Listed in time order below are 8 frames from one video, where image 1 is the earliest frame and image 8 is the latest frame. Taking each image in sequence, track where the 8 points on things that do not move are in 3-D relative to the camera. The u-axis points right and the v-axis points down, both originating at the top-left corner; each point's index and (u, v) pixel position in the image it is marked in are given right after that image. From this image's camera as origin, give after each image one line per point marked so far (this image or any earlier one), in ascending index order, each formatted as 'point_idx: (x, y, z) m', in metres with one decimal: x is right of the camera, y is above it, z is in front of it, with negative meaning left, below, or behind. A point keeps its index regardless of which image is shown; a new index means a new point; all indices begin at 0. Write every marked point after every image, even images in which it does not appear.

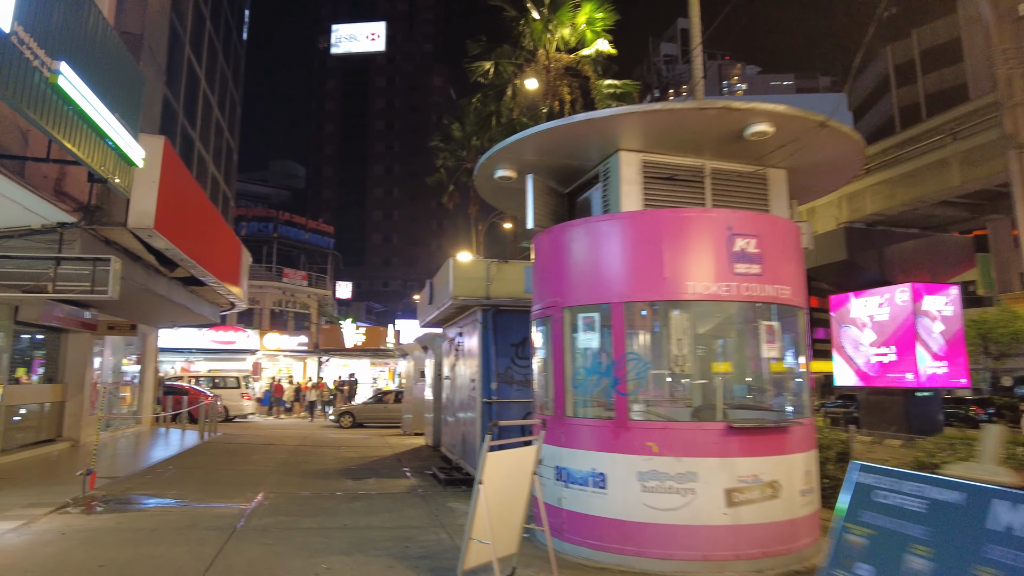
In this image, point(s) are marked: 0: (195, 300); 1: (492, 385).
0: (-7.0, -0.3, +14.7) m
1: (-0.3, -1.5, +9.8) m
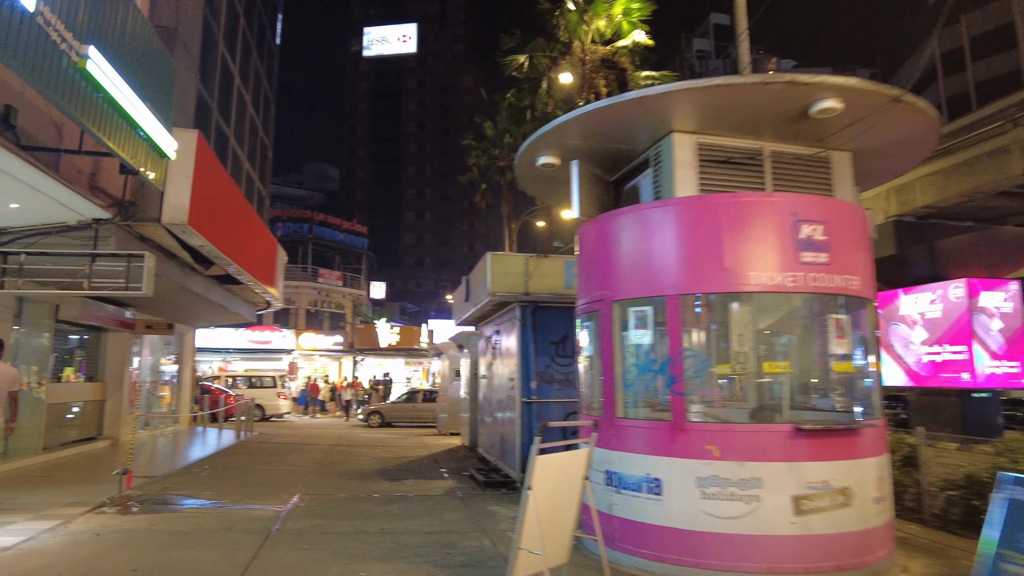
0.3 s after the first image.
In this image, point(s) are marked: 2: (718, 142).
0: (-6.2, -0.2, +14.7) m
1: (+0.3, -1.4, +9.5) m
2: (+1.9, +1.3, +5.9) m
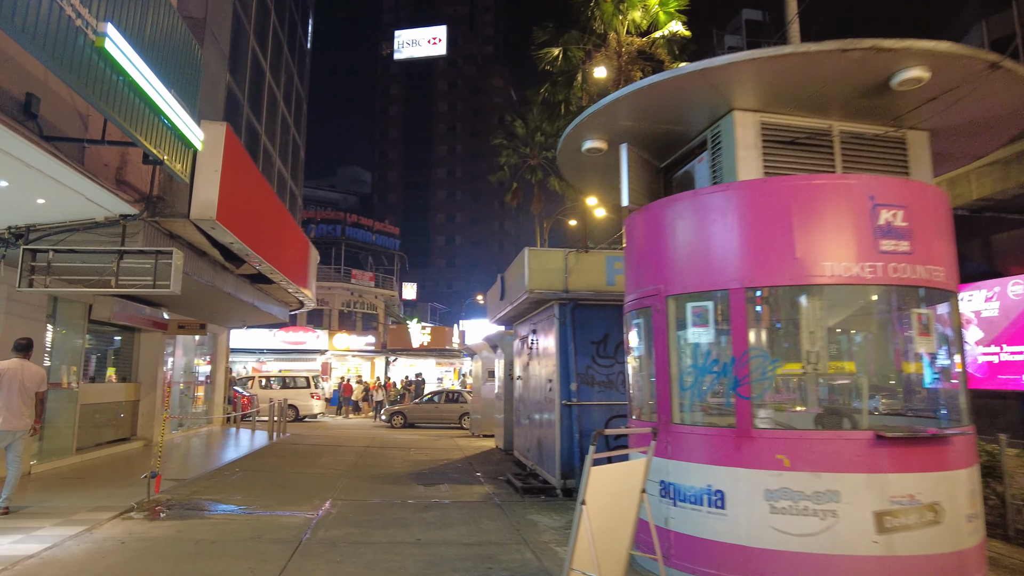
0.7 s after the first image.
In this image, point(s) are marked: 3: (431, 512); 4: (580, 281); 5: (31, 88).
0: (-5.4, -0.2, +14.5) m
1: (+0.8, -1.3, +9.0) m
2: (+2.2, +1.4, +5.4) m
3: (-0.9, -2.6, +7.5) m
4: (+1.0, +0.1, +9.0) m
5: (-4.0, +1.7, +5.5) m
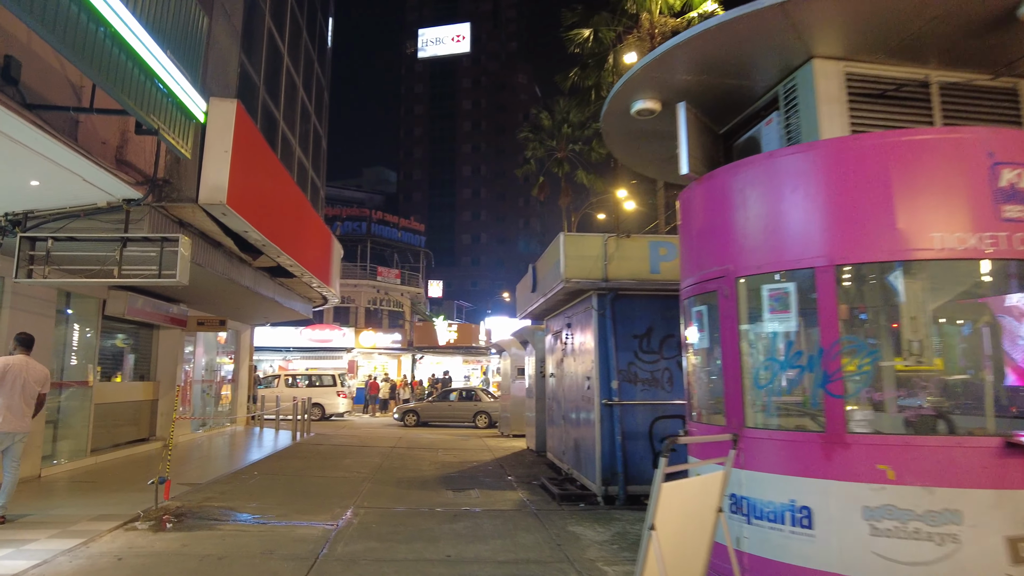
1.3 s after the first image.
0: (-4.8, -0.1, +14.0) m
1: (+1.3, -1.2, +8.3) m
2: (+2.5, +1.5, +4.5) m
3: (-0.5, -2.4, +6.8) m
4: (+1.4, +0.2, +8.2) m
5: (-3.7, +1.8, +4.9) m
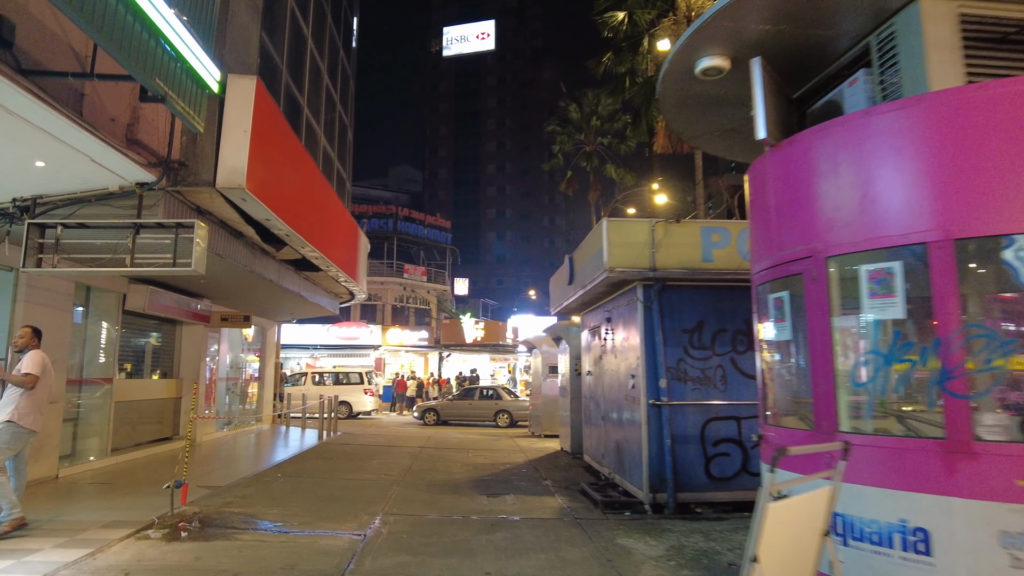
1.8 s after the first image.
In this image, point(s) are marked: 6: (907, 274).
0: (-4.1, 0.0, +13.6) m
1: (+1.7, -1.1, +7.6) m
2: (+2.8, +1.6, +3.8) m
3: (-0.1, -2.3, +6.3) m
4: (+1.8, +0.4, +7.5) m
5: (-3.4, +1.8, +4.5) m
6: (+2.1, +0.1, +3.6) m
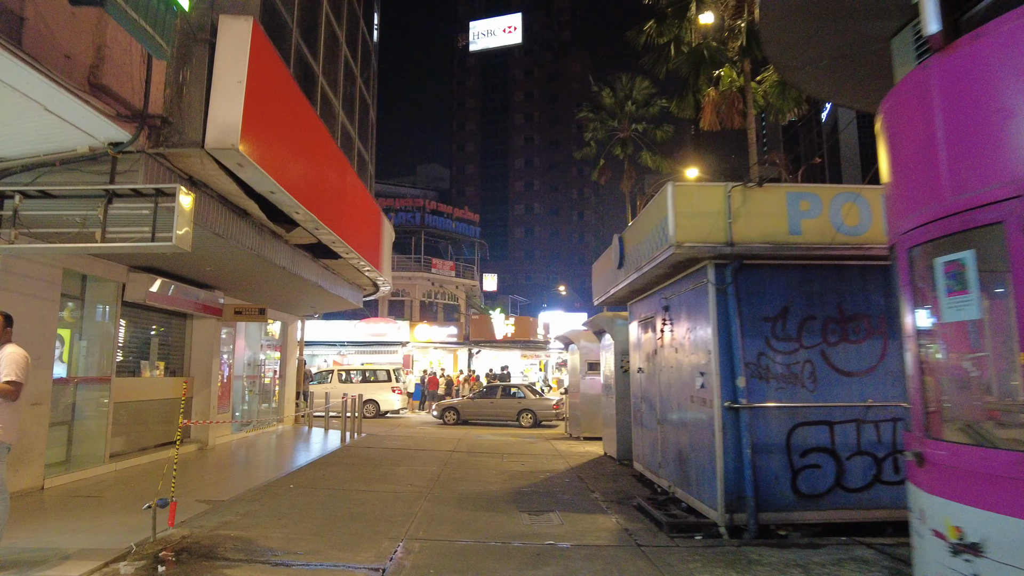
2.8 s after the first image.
0: (-3.4, +0.2, +12.5) m
1: (+2.2, -0.9, +6.3) m
2: (+3.1, +1.8, +2.5) m
3: (+0.3, -2.1, +5.1) m
4: (+2.3, +0.6, +6.2) m
5: (-3.1, +2.0, +3.4) m
6: (+2.4, +0.3, +2.3) m
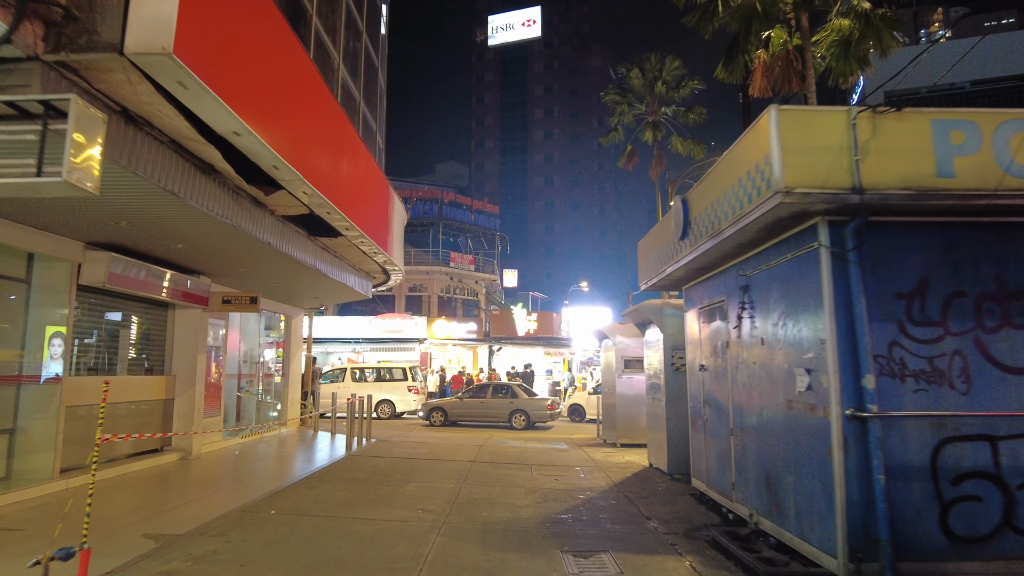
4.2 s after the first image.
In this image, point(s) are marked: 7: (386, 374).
0: (-3.0, +0.4, +10.9) m
1: (+2.5, -0.6, +4.6) m
2: (+3.2, +2.0, +0.7) m
3: (+0.5, -1.9, +3.4) m
4: (+2.6, +0.8, +4.5) m
5: (-2.9, +2.2, +1.8) m
6: (+2.6, +0.5, +0.5) m
7: (-3.9, -2.6, +20.0) m
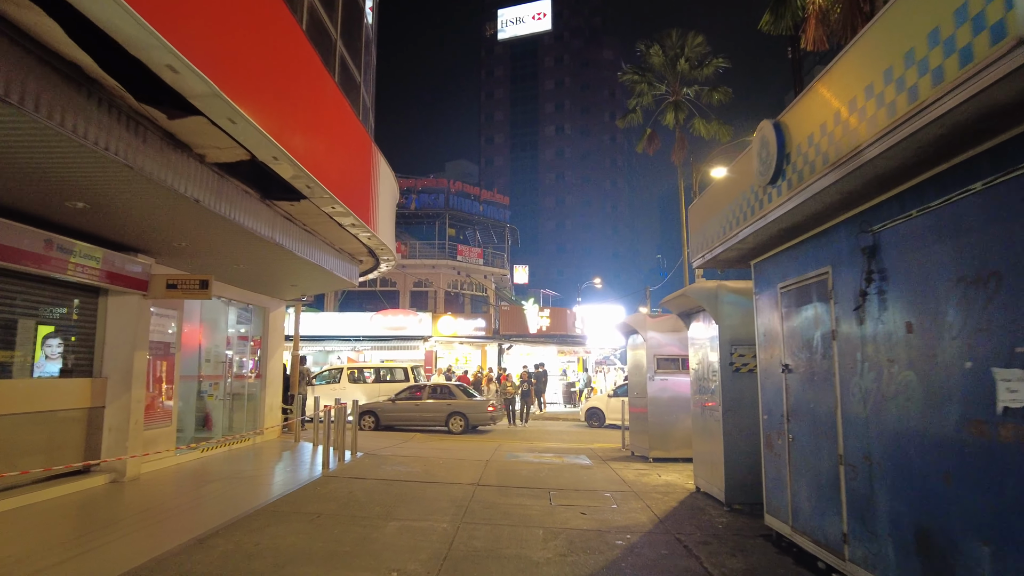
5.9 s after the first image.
0: (-2.8, +0.6, +8.9) m
1: (+2.5, -0.4, +2.5) m
2: (+3.2, +2.3, -1.4) m
3: (+0.6, -1.7, +1.3) m
4: (+2.6, +1.1, +2.4) m
5: (-2.9, +2.4, -0.3) m
6: (+2.6, +0.8, -1.6) m
7: (-3.6, -2.4, +18.0) m
